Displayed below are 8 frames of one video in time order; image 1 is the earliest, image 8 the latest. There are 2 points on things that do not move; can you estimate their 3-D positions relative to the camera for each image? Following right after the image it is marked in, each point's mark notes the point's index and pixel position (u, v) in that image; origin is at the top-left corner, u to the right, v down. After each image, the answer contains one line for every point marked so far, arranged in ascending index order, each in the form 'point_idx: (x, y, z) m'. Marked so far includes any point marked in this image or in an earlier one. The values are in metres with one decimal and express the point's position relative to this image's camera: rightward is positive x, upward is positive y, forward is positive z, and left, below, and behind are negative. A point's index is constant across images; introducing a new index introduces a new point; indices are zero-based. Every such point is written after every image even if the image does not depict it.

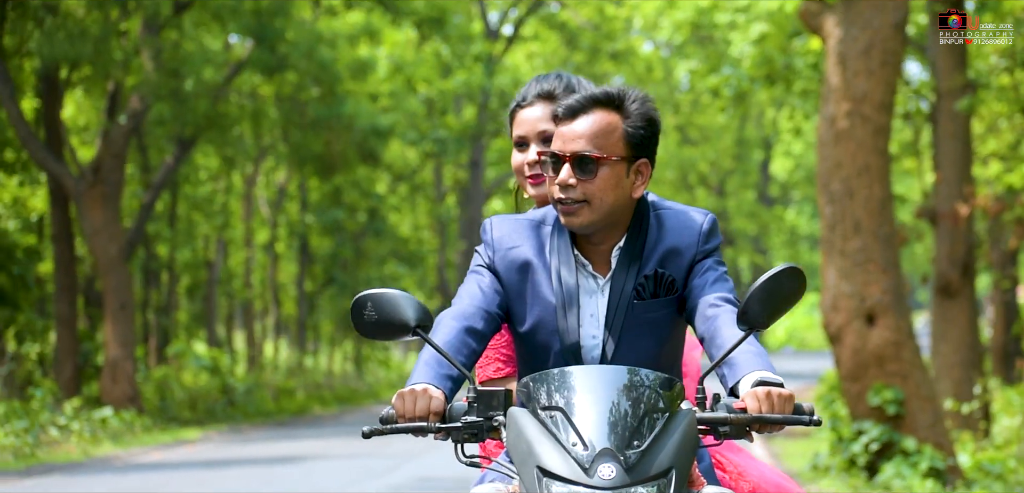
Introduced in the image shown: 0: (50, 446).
0: (-3.7, -1.6, +13.6) m
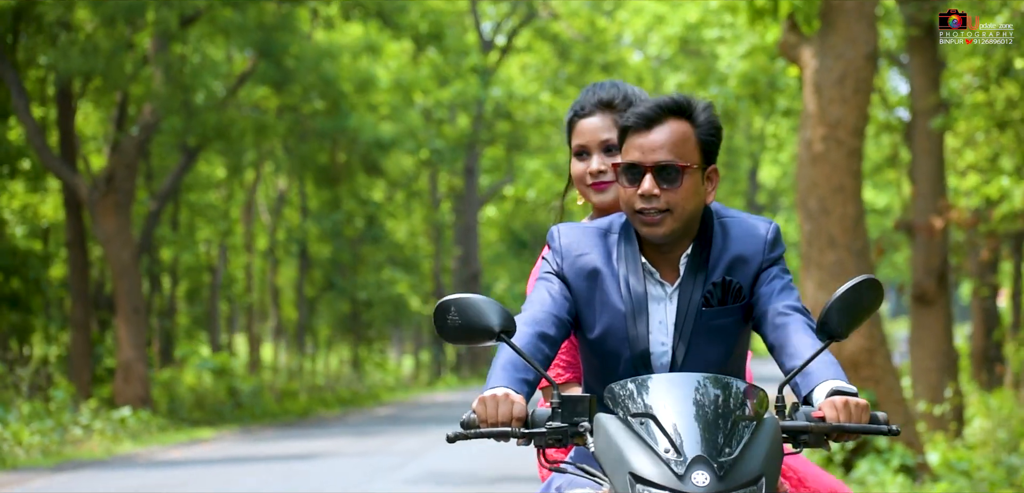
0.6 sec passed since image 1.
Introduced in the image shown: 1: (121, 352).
0: (-3.7, -1.7, +14.4) m
1: (-4.6, -1.3, +20.8) m
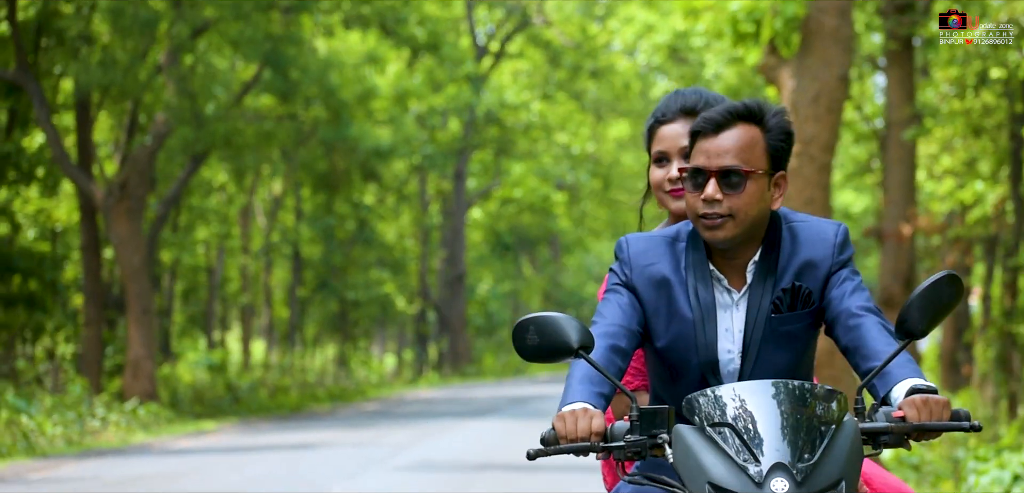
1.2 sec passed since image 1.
0: (-3.8, -1.7, +15.2) m
1: (-4.7, -1.3, +21.6) m
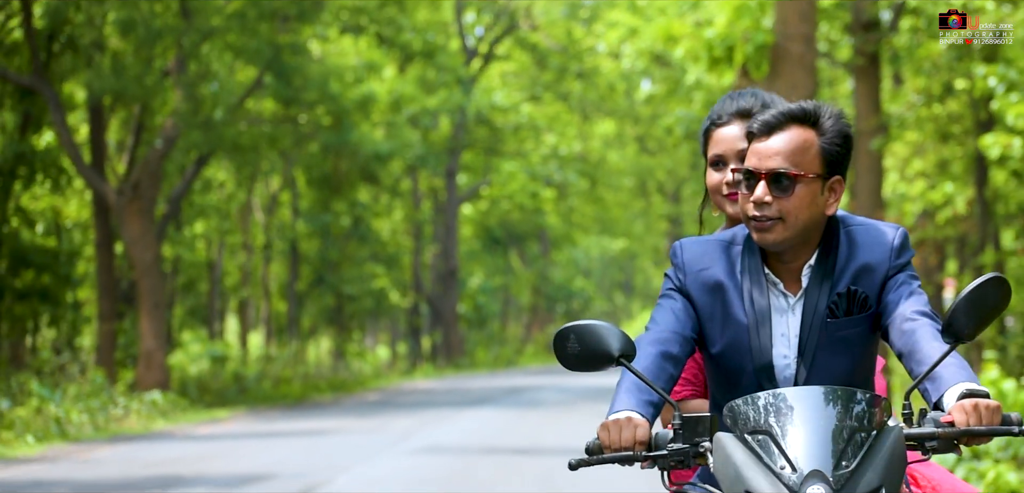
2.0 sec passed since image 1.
0: (-3.8, -1.7, +16.3) m
1: (-4.8, -1.3, +22.7) m
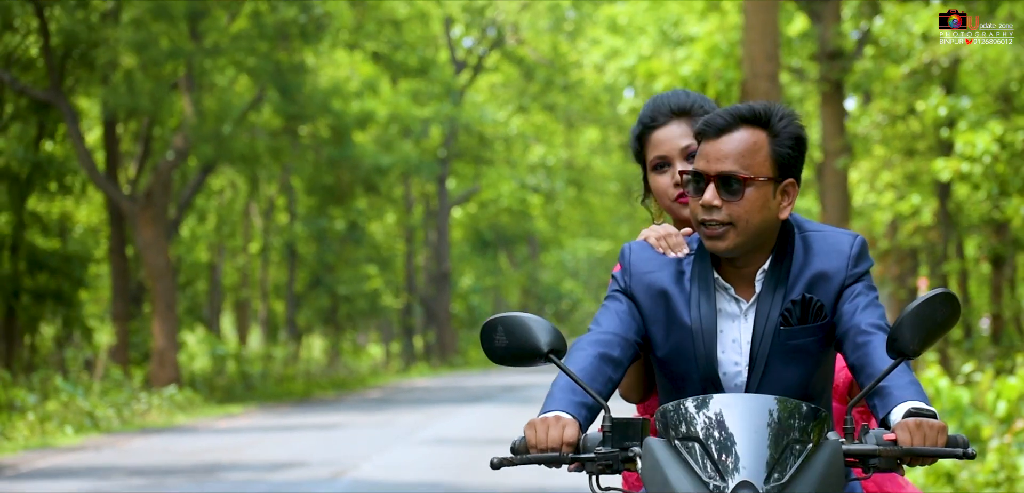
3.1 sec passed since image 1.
0: (-3.9, -1.8, +17.8) m
1: (-5.0, -1.4, +24.1) m
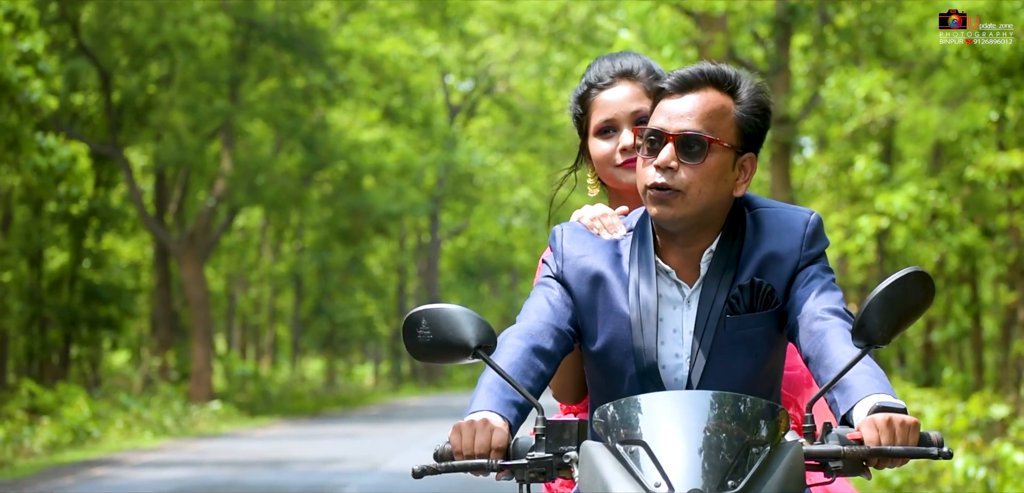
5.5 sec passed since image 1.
0: (-4.0, -2.2, +21.0) m
1: (-5.2, -1.9, +27.3) m
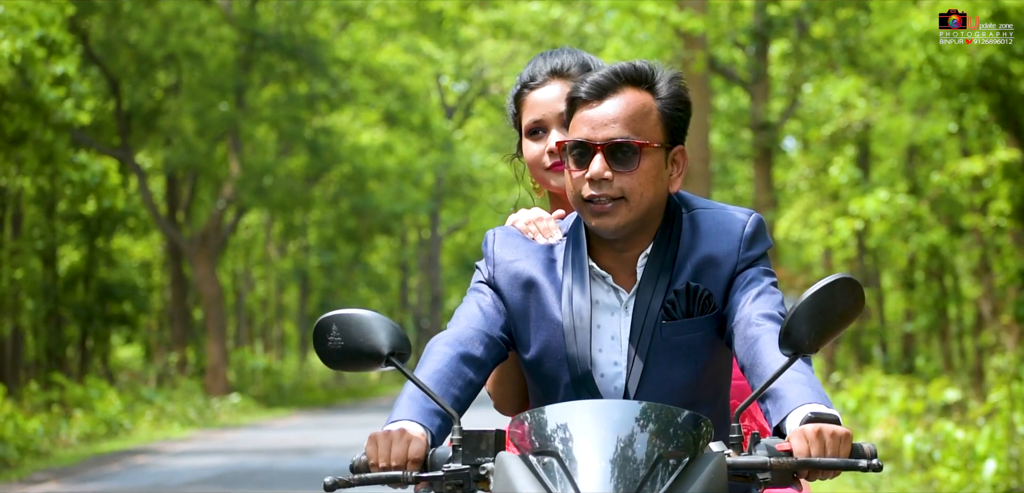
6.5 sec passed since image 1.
0: (-4.0, -2.3, +22.5) m
1: (-5.2, -1.9, +28.8) m
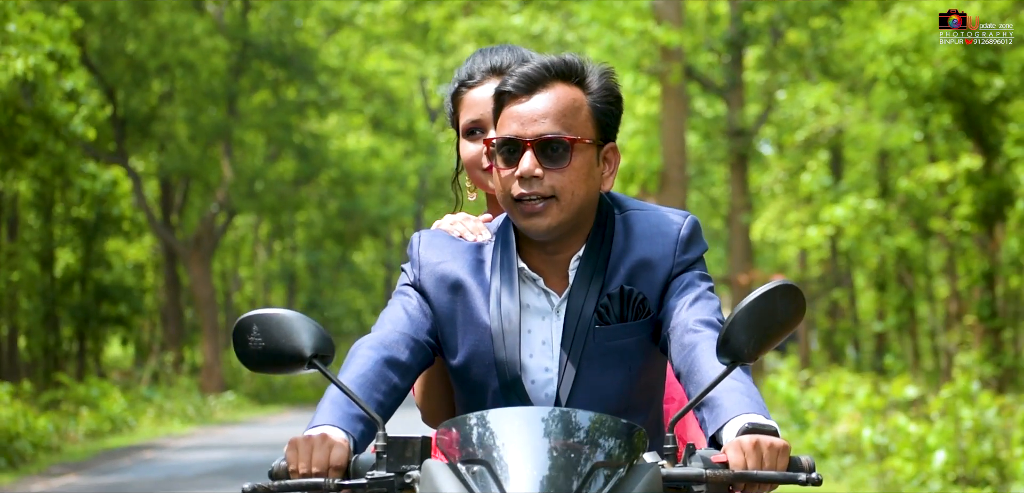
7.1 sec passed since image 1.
0: (-4.2, -2.3, +23.3) m
1: (-5.5, -2.0, +29.7) m
